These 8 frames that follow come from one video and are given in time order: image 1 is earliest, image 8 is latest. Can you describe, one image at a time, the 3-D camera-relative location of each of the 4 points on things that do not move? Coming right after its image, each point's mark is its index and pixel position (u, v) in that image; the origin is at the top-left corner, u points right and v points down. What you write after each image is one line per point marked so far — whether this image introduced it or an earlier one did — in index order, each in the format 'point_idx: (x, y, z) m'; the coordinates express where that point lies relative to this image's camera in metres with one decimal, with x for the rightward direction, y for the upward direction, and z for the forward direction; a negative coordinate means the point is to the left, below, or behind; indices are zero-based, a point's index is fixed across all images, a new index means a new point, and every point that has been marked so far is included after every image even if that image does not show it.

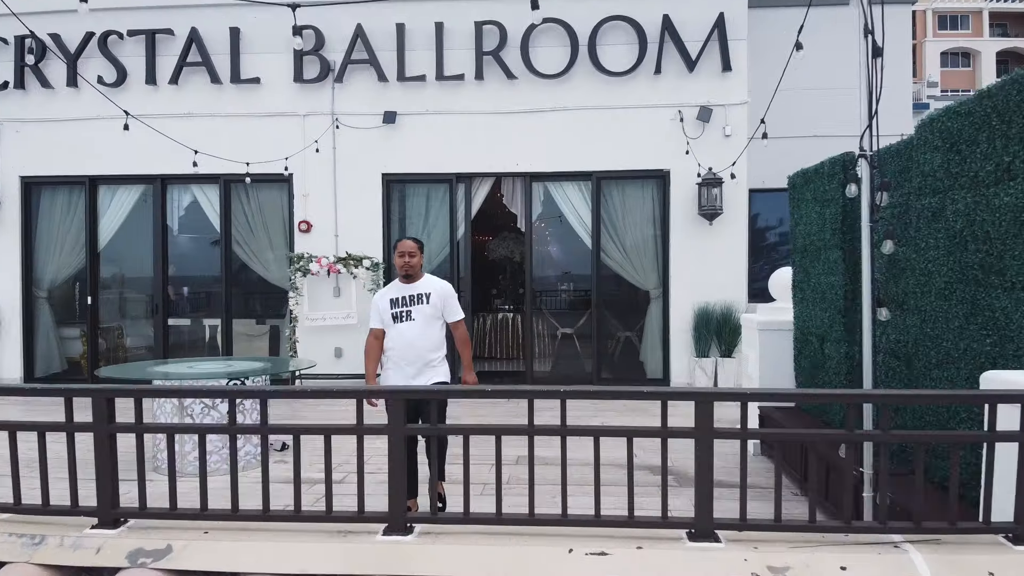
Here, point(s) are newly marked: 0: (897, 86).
0: (+3.4, +1.8, +9.3) m
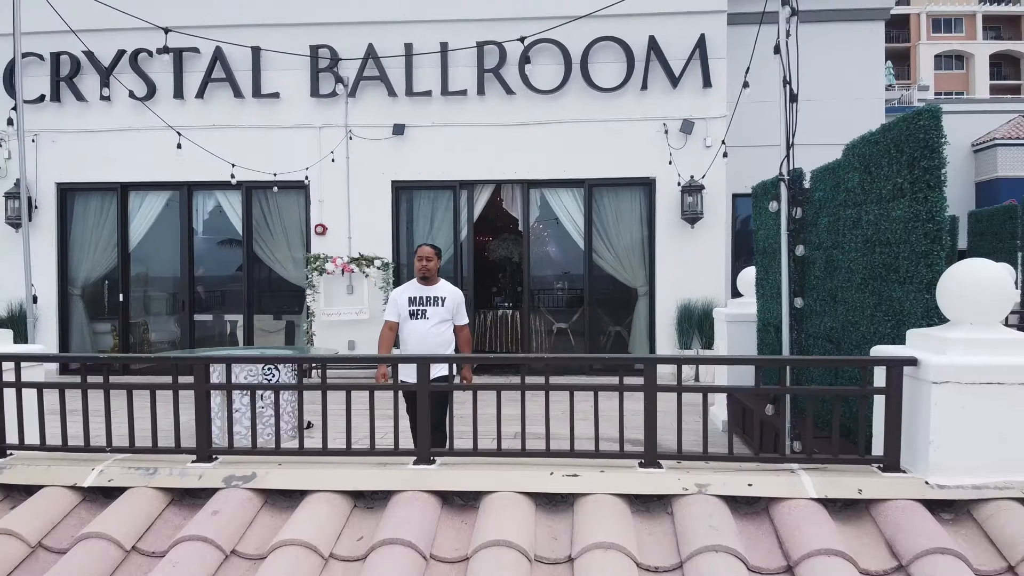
0: (+3.4, +1.9, +10.0) m
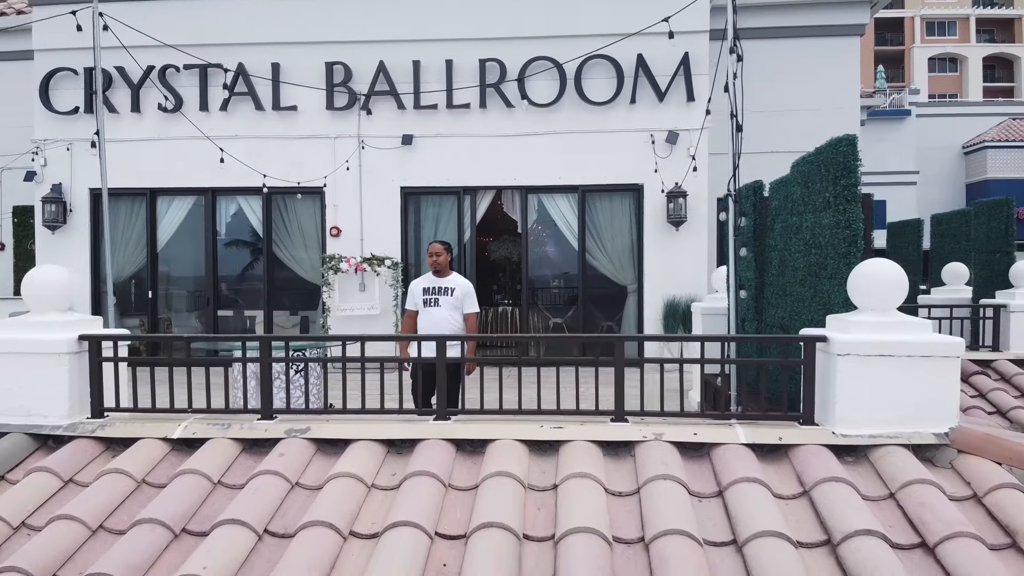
0: (+3.4, +1.9, +10.7) m
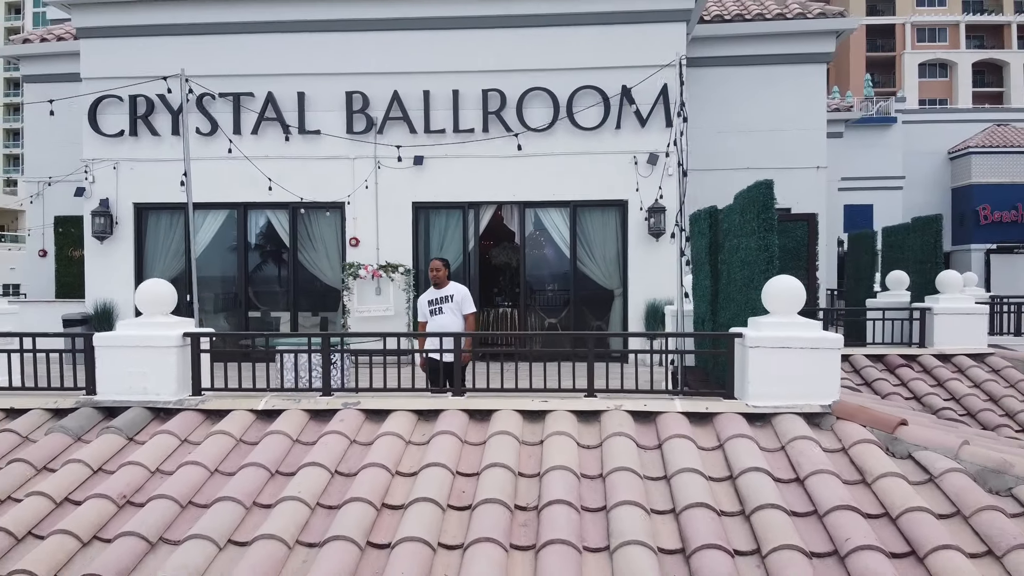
0: (+3.4, +1.8, +11.8) m
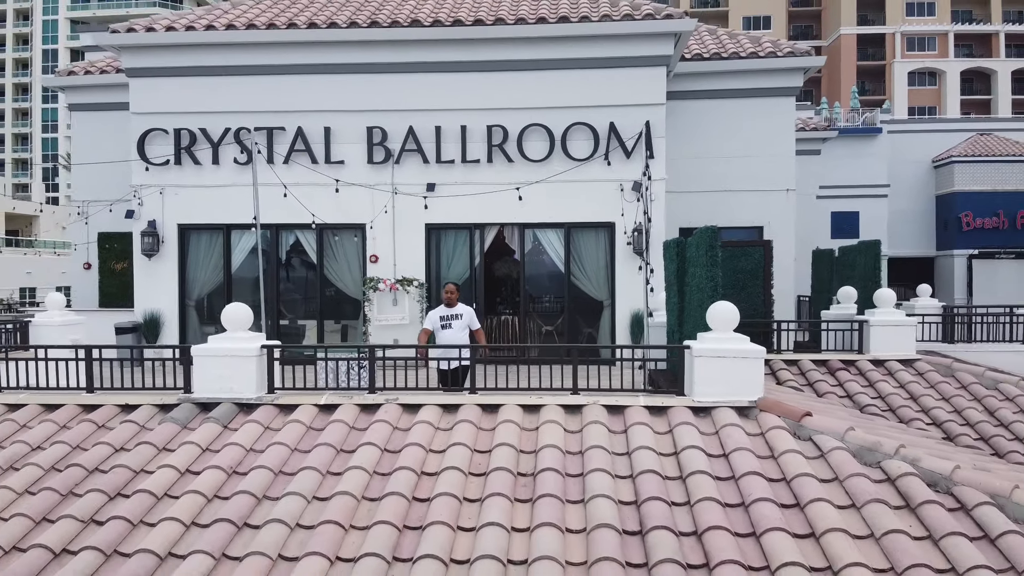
0: (+3.4, +1.7, +13.2) m
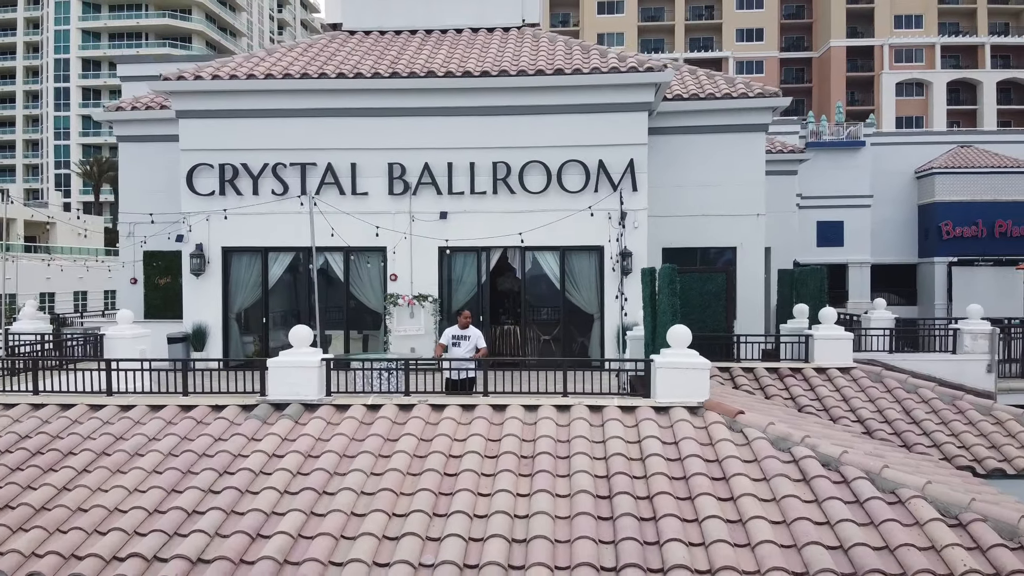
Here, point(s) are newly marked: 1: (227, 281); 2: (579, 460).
0: (+3.4, +1.5, +14.9) m
1: (-3.8, +0.1, +13.9) m
2: (+0.4, -1.1, +6.7) m
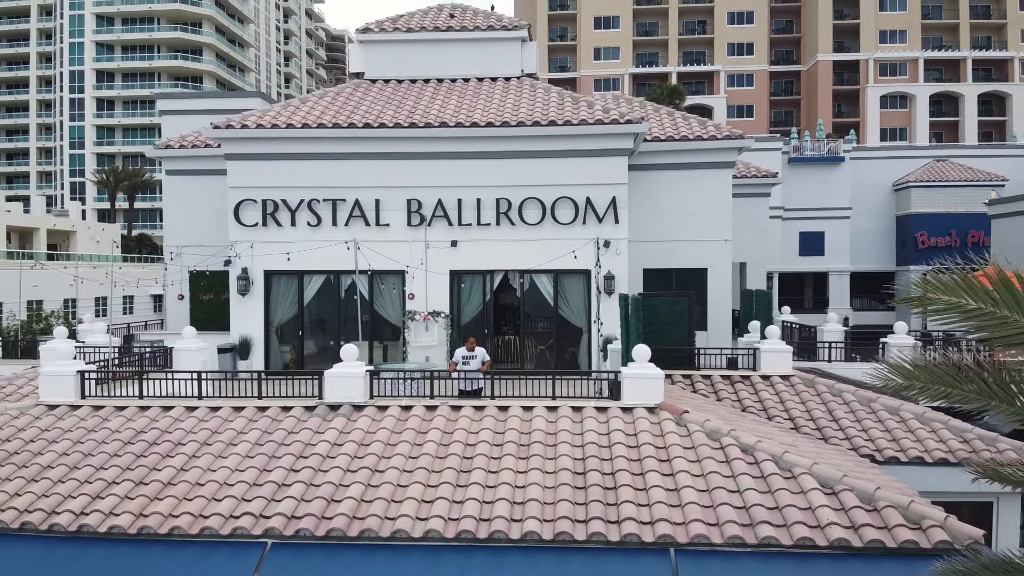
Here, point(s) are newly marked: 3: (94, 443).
0: (+3.4, +1.2, +17.2) m
1: (-3.8, -0.2, +16.2) m
2: (+0.4, -1.4, +9.0) m
3: (-3.9, -1.4, +9.7) m
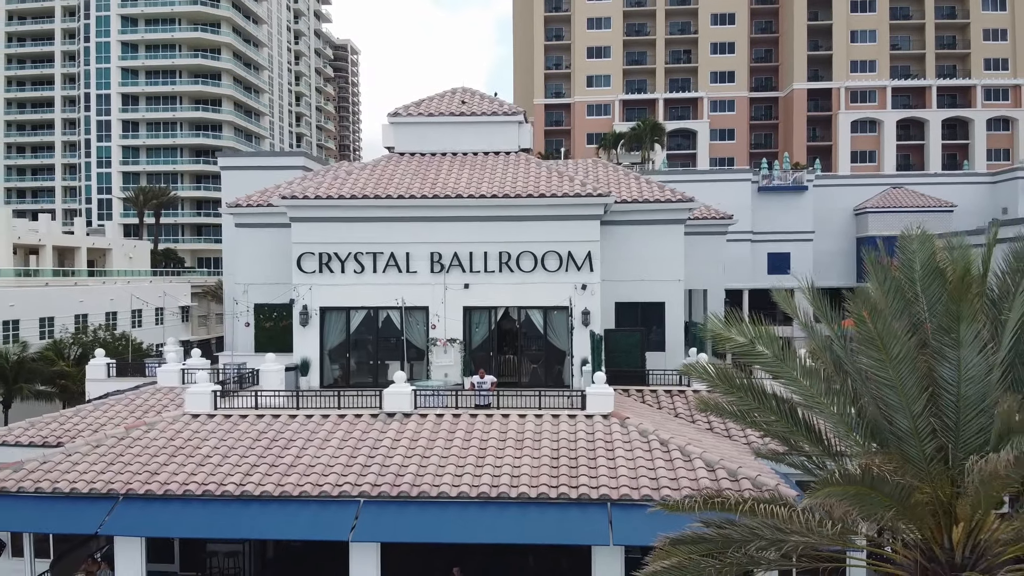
0: (+3.4, +0.6, +22.0) m
1: (-3.8, -0.8, +20.9) m
2: (+0.4, -2.0, +13.7) m
3: (-3.9, -2.1, +14.5) m
